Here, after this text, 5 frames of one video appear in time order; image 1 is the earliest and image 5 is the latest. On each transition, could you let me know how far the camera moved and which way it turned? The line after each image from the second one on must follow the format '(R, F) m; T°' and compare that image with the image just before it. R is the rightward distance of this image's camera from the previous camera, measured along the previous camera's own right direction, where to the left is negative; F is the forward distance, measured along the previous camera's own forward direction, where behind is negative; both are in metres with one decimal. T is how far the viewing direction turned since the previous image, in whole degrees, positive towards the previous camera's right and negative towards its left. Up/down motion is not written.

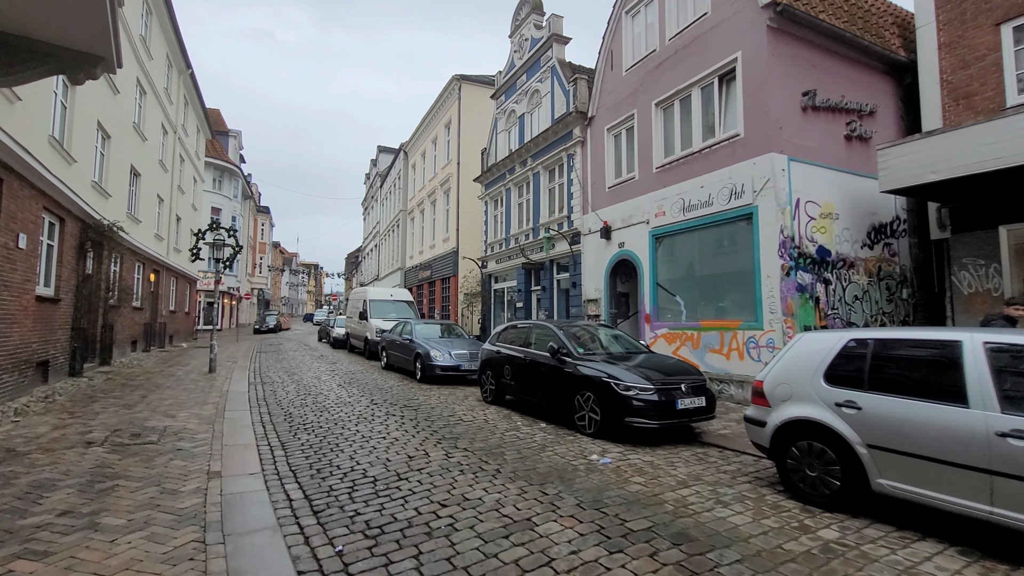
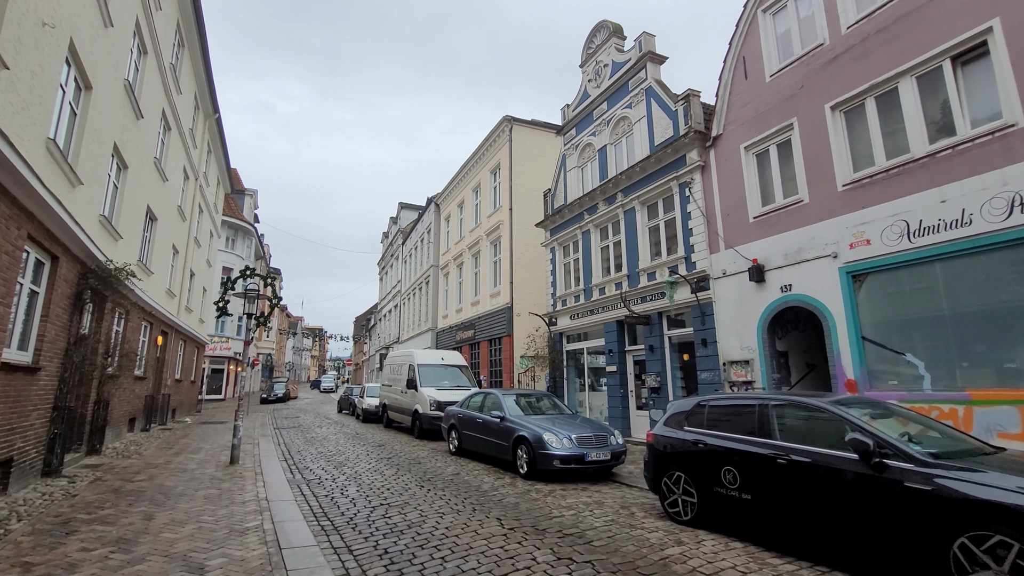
(-2.5, +2.9) m; 0°
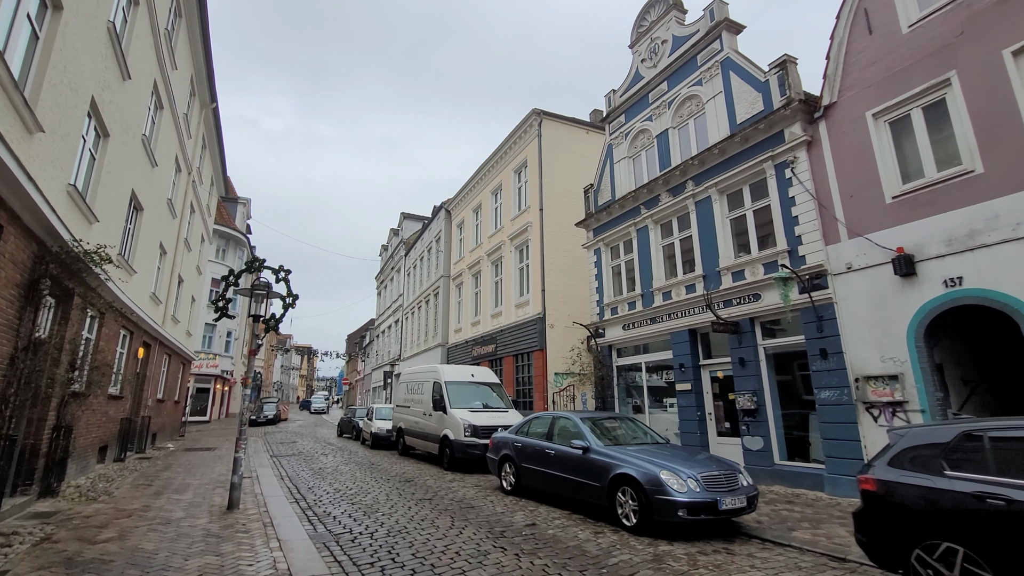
(-1.5, +2.1) m; +1°
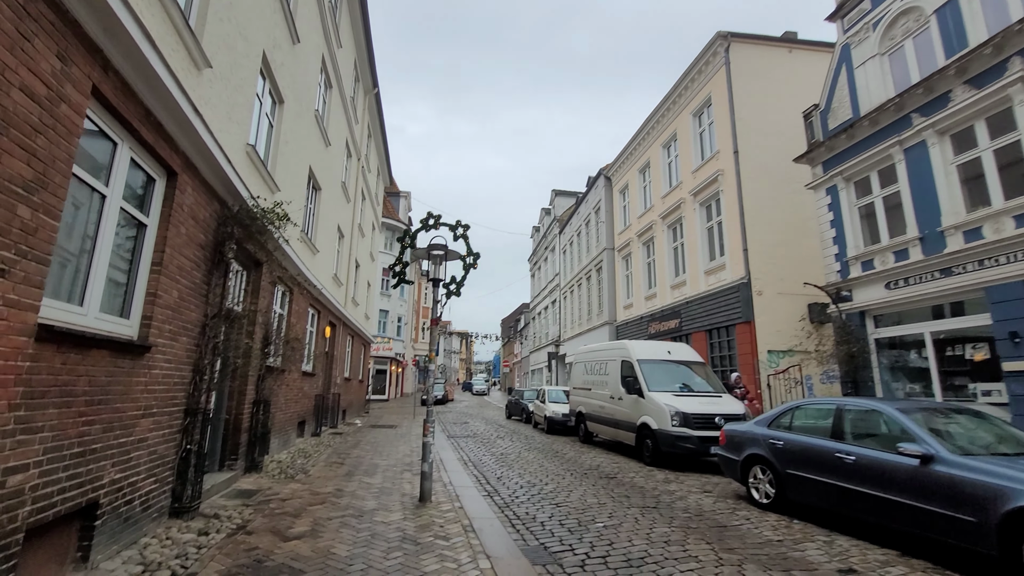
(-1.3, +1.9) m; -17°
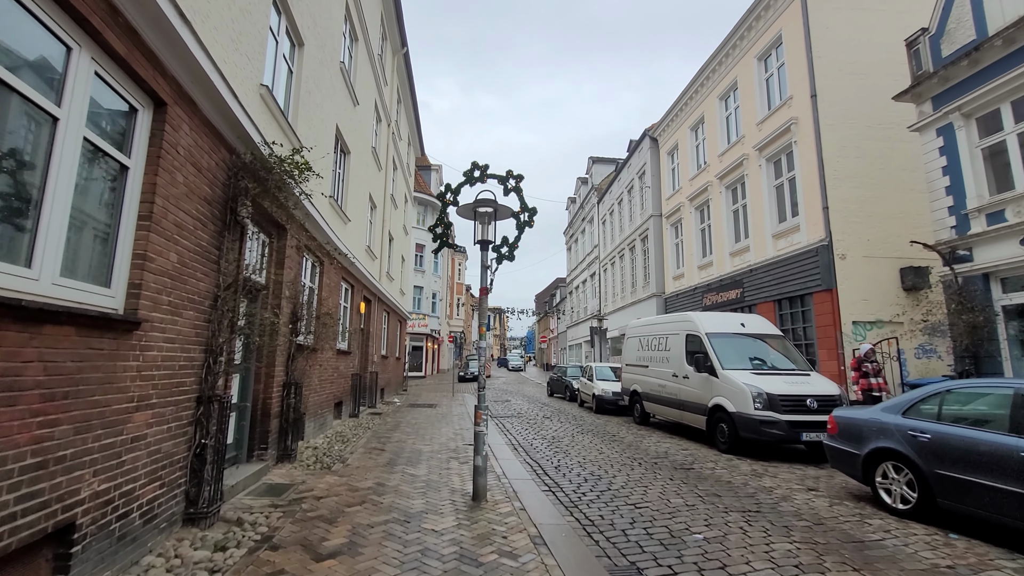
(-0.4, +1.2) m; -4°
